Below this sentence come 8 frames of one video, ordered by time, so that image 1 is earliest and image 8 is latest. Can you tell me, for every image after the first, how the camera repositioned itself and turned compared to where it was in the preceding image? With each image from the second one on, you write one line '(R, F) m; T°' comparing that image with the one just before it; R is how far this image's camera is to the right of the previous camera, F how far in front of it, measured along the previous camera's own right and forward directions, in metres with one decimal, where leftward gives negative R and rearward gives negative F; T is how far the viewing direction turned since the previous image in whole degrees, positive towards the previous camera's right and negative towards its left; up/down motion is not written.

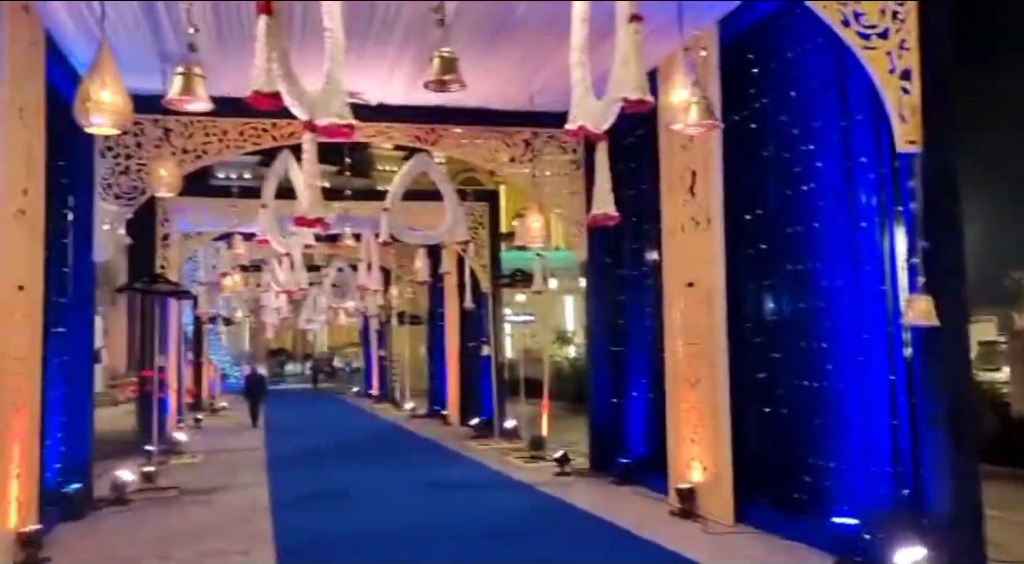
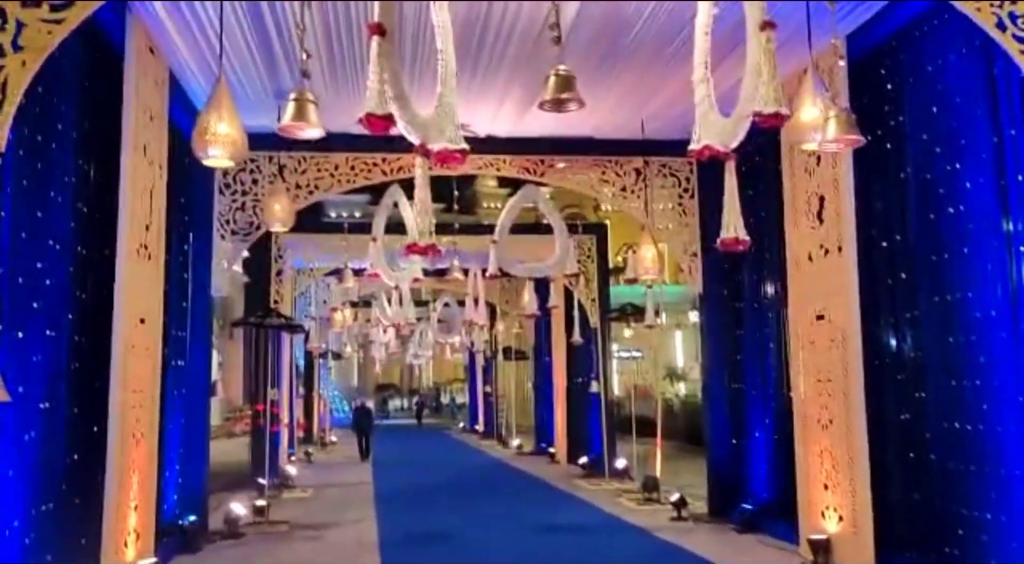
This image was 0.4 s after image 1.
(-0.1, +0.2) m; -7°
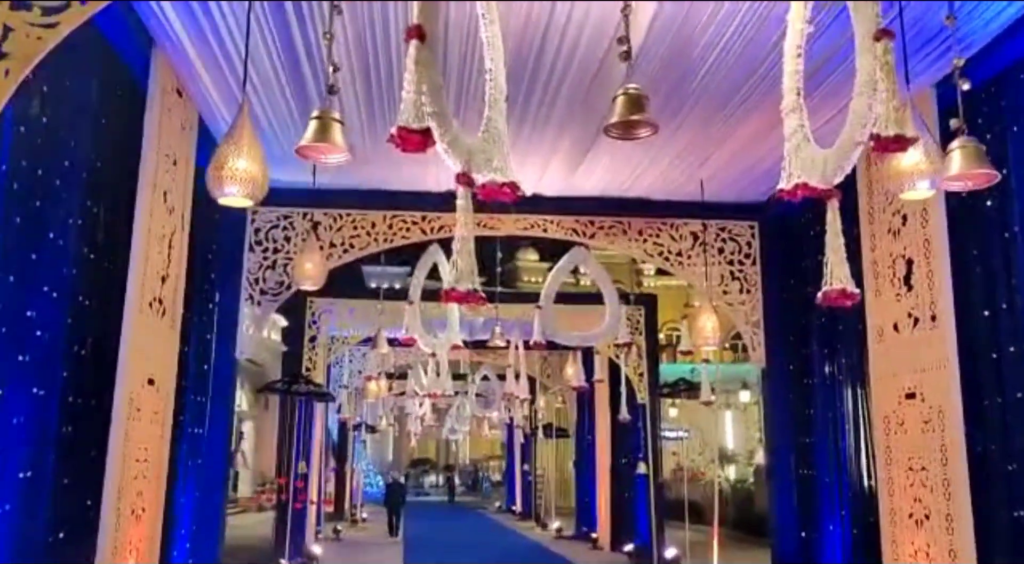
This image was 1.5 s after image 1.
(-0.1, +0.6) m; -3°
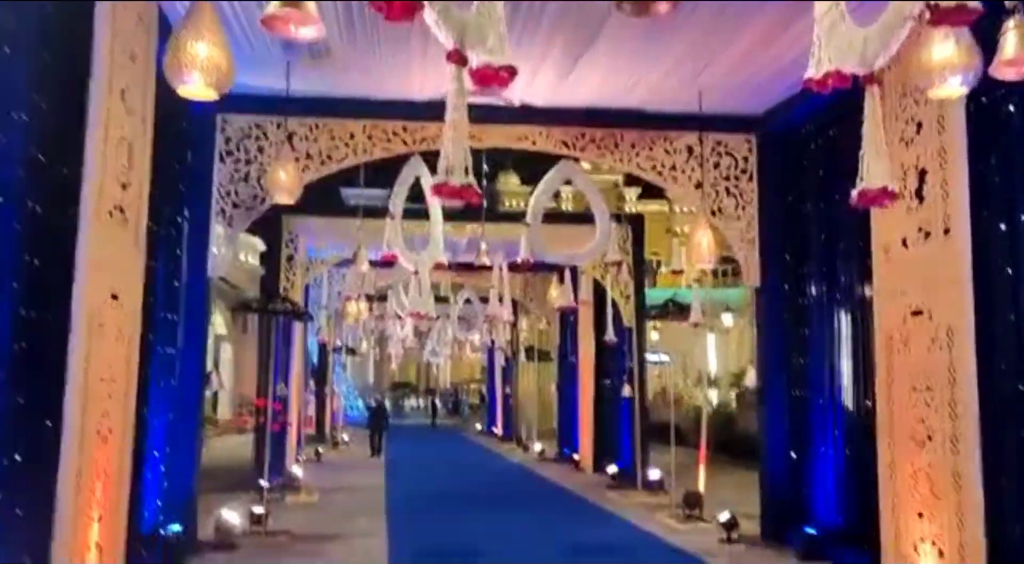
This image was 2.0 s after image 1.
(-0.1, +0.3) m; +1°
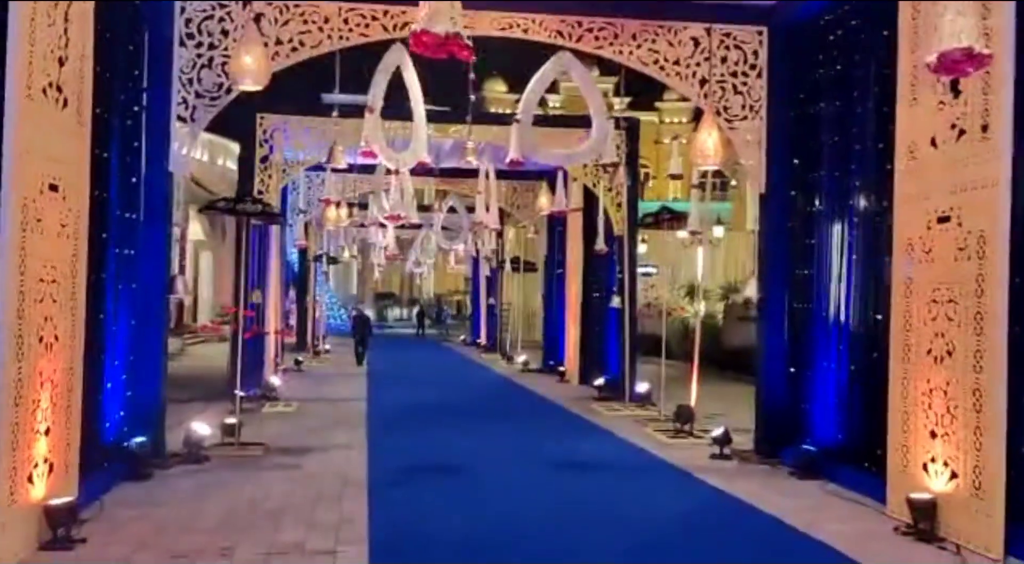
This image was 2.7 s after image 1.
(0.0, +0.5) m; +1°
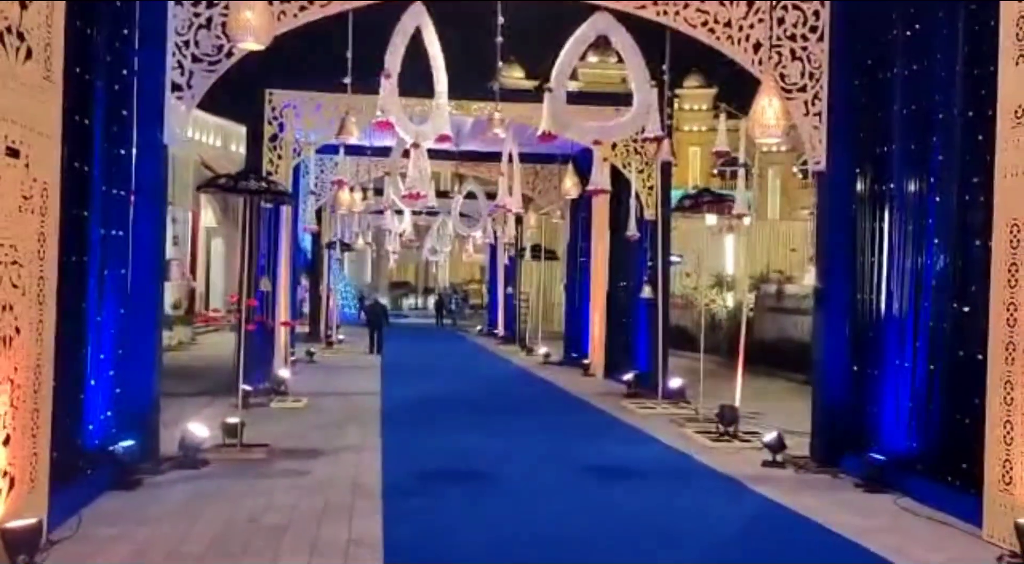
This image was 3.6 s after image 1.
(-0.1, +0.7) m; -1°
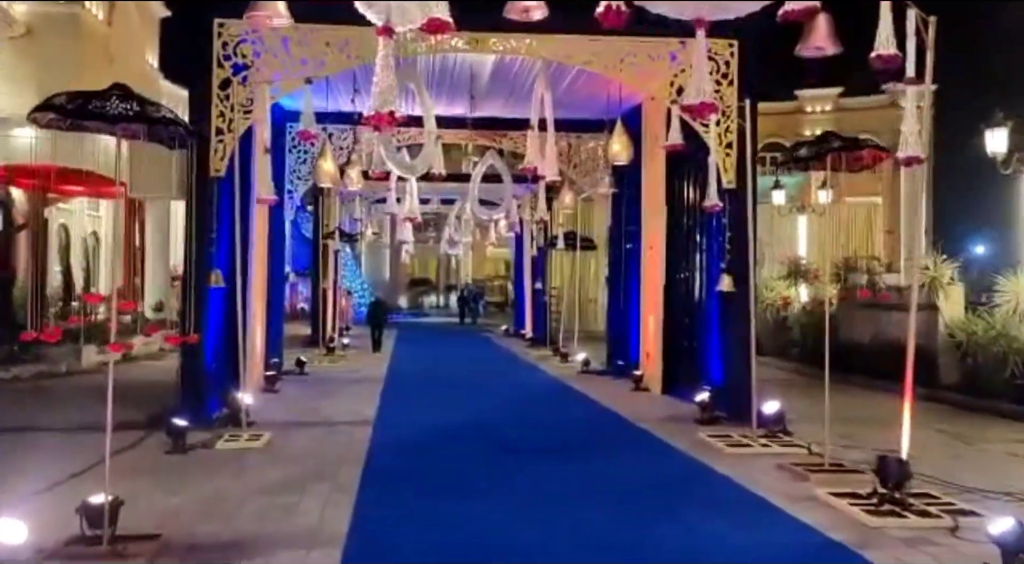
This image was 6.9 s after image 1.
(-0.1, +2.5) m; -2°
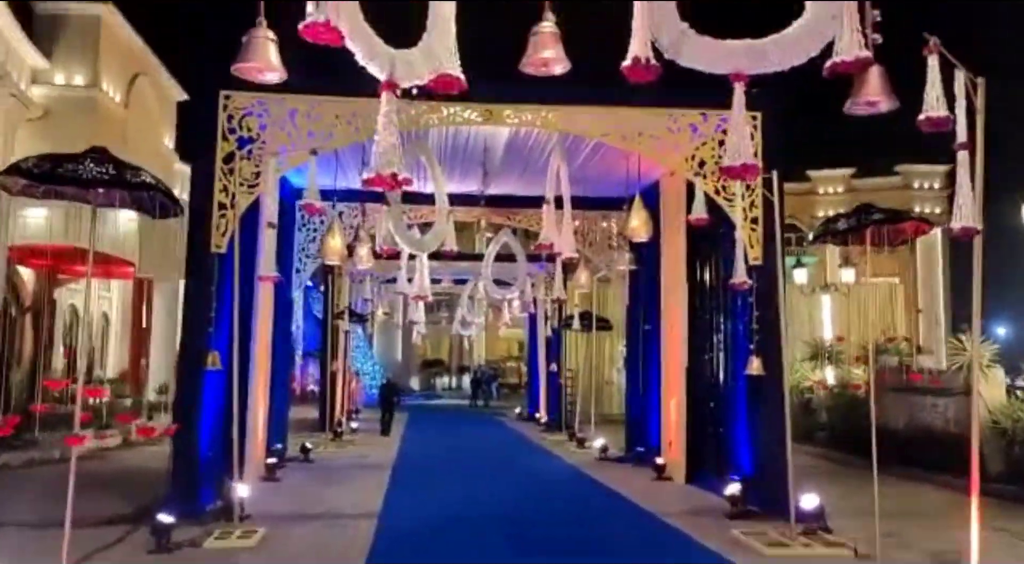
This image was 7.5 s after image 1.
(0.0, +0.4) m; -1°
